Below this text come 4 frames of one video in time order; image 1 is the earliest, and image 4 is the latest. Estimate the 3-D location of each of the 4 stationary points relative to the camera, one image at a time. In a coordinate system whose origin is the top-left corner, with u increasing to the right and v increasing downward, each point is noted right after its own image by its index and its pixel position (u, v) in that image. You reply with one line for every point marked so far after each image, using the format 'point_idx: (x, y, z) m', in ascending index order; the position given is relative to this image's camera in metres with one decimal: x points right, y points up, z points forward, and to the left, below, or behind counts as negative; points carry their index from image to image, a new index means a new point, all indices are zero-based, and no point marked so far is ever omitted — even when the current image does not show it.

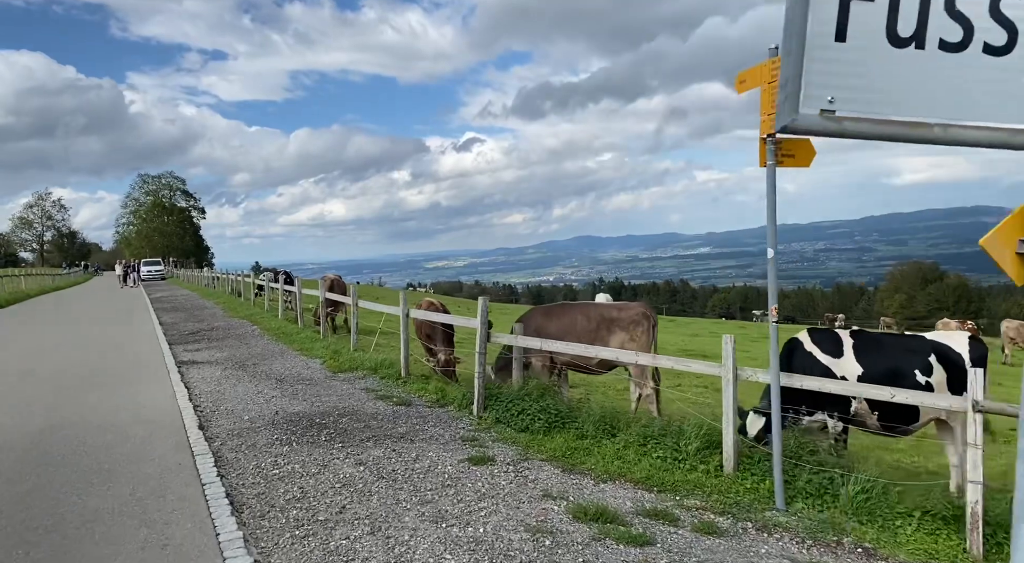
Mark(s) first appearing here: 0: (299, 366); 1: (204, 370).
0: (-3.8, -1.5, +13.4) m
1: (-5.7, -1.6, +13.7) m
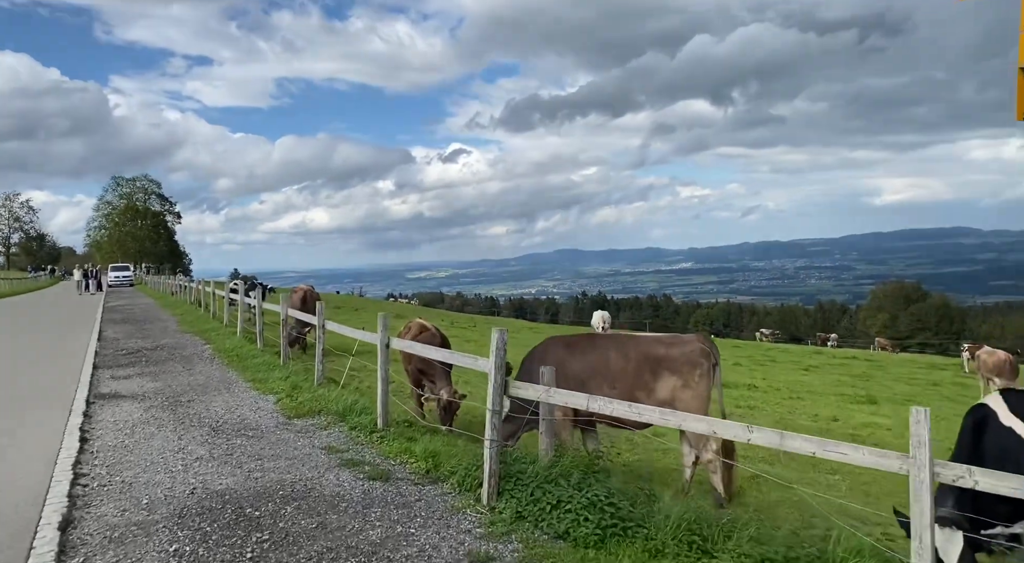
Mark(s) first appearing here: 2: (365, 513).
0: (-3.7, -1.8, +10.3) m
1: (-5.6, -1.8, +10.7) m
2: (-1.2, -1.9, +6.0) m
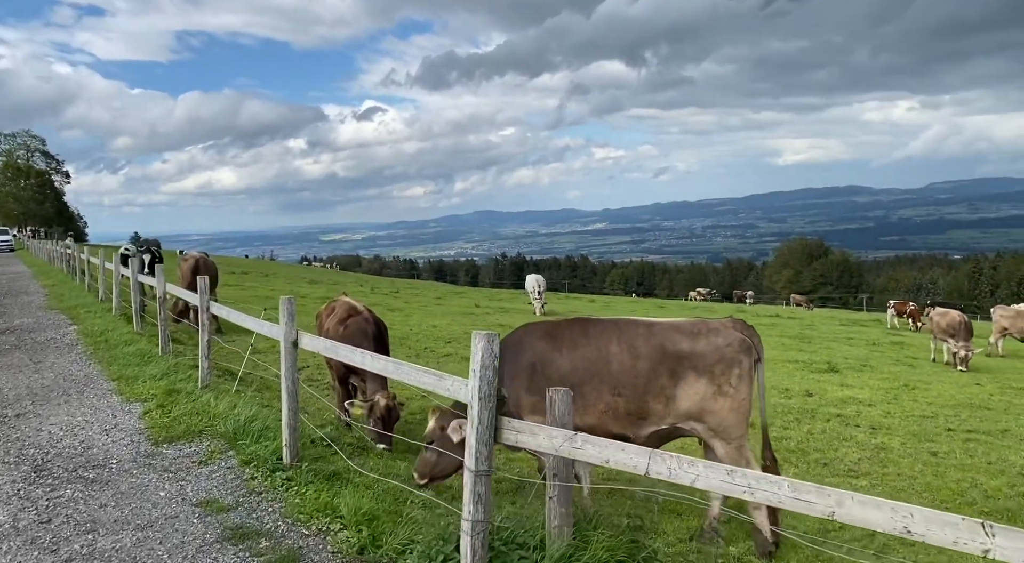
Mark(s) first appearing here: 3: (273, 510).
0: (-4.2, -1.5, +7.4) m
1: (-6.1, -1.5, +7.6) m
2: (-1.2, -1.7, +3.4) m
3: (-1.6, -1.6, +5.2) m
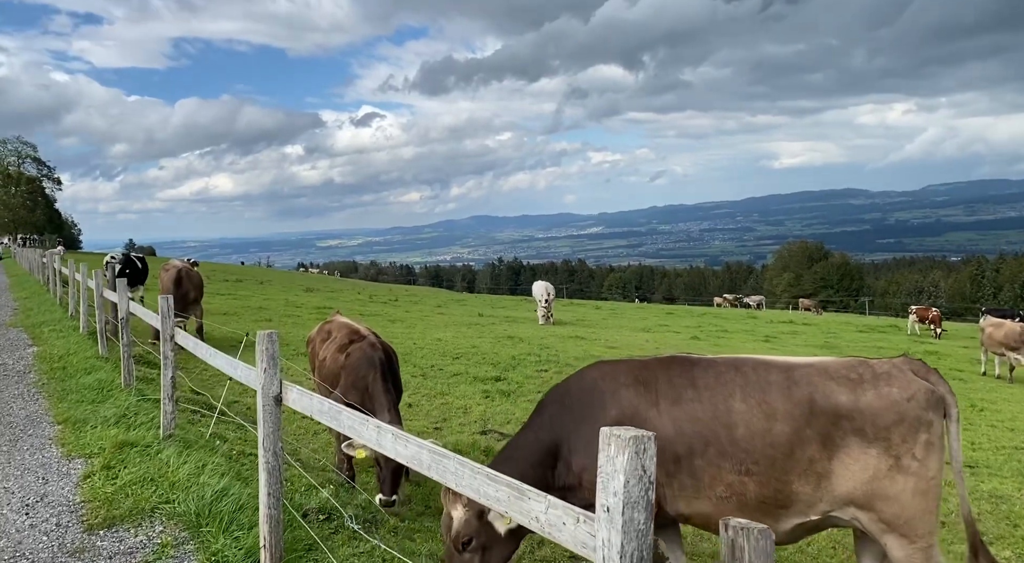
0: (-3.7, -1.6, +5.6) m
1: (-5.6, -1.7, +5.7) m
2: (-0.7, -1.9, +1.6) m
3: (-1.2, -1.7, +3.4) m
